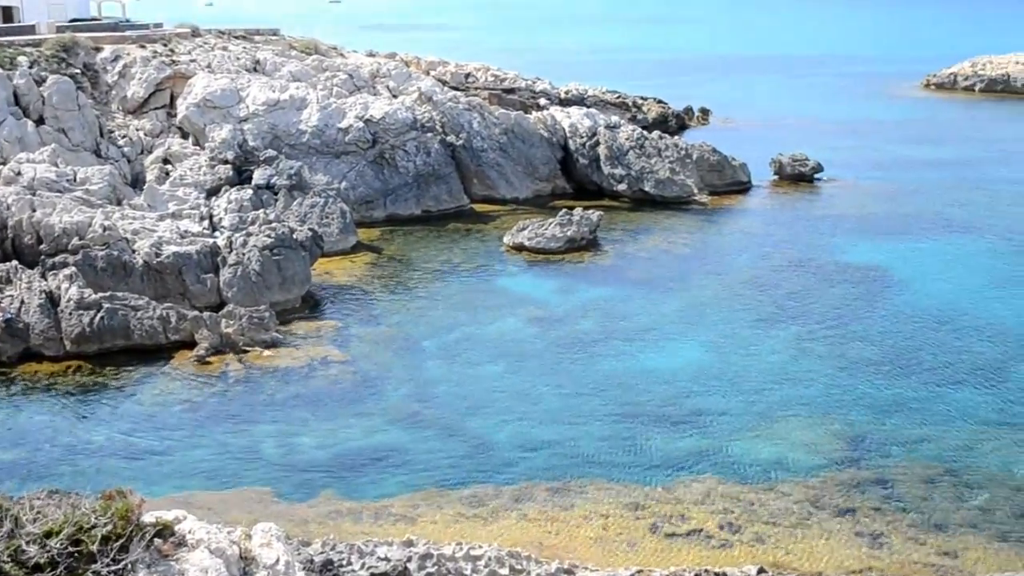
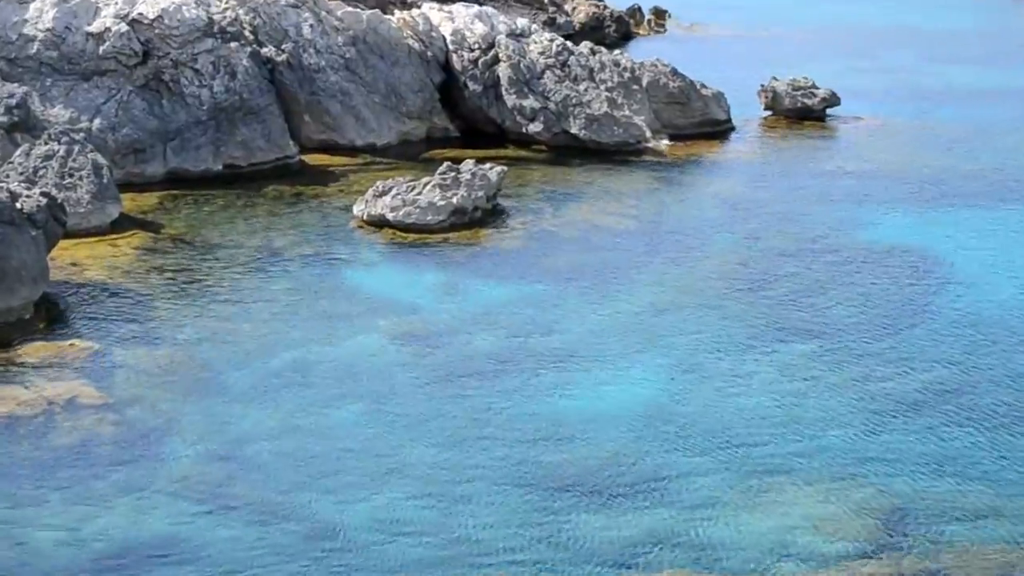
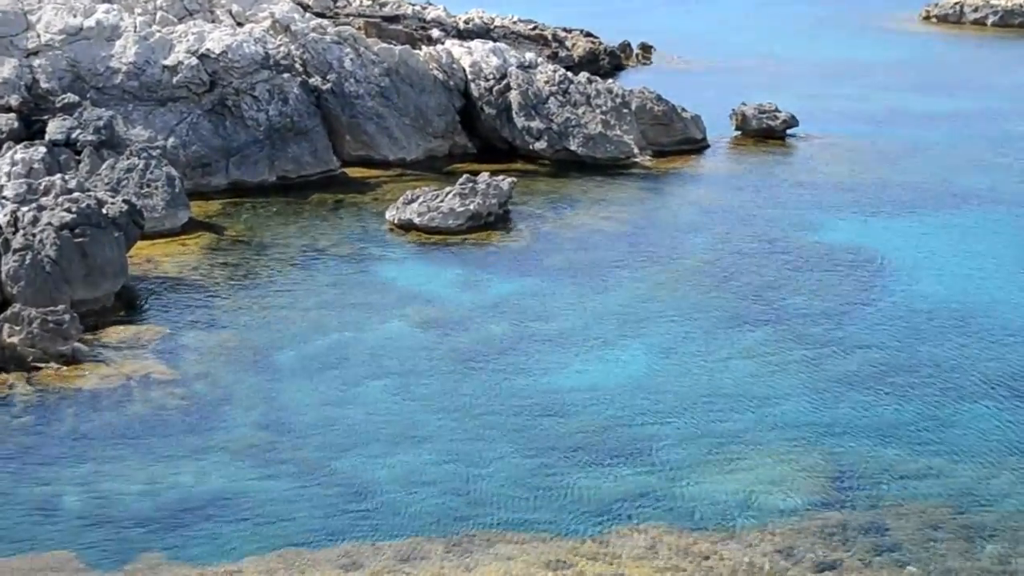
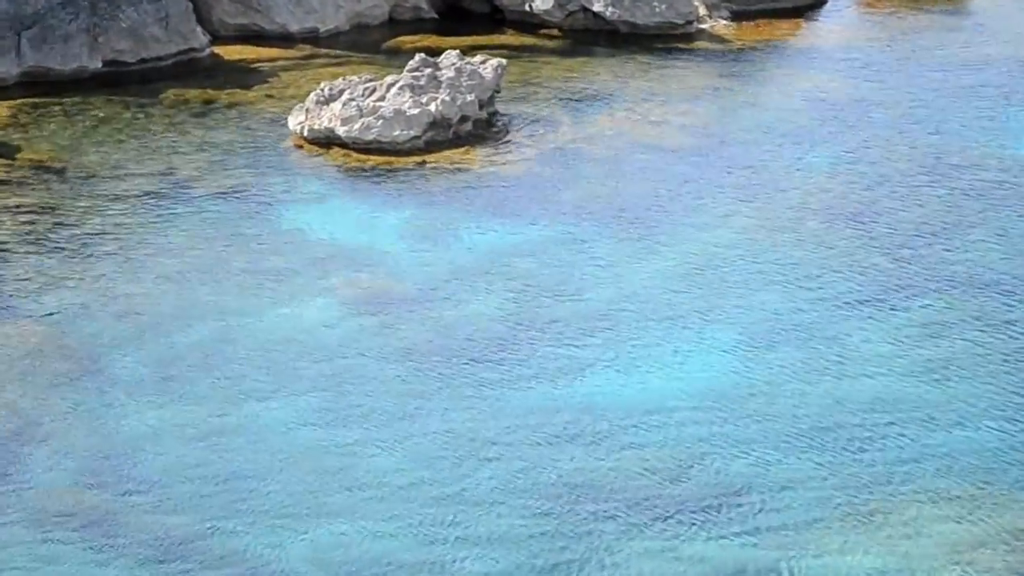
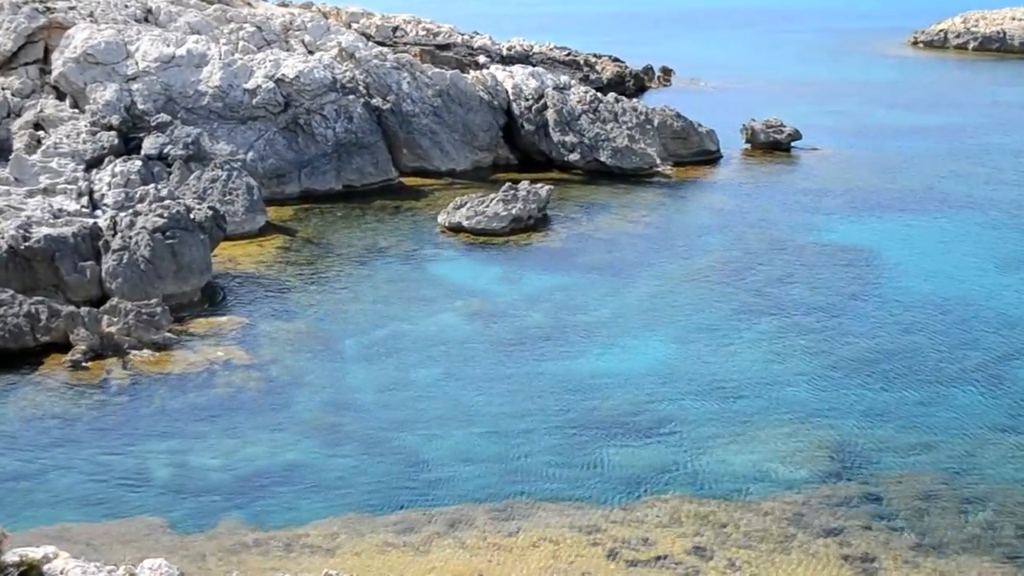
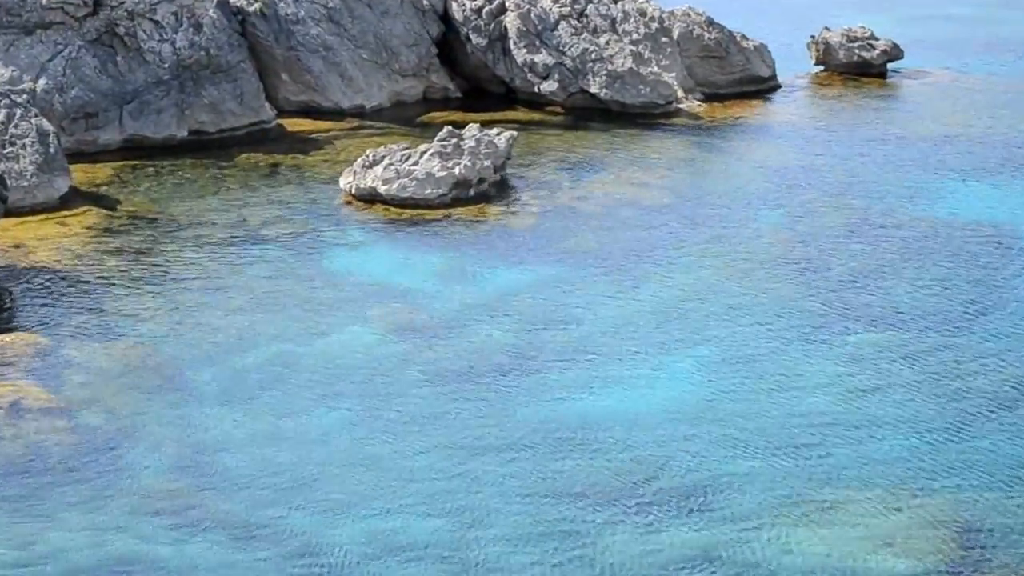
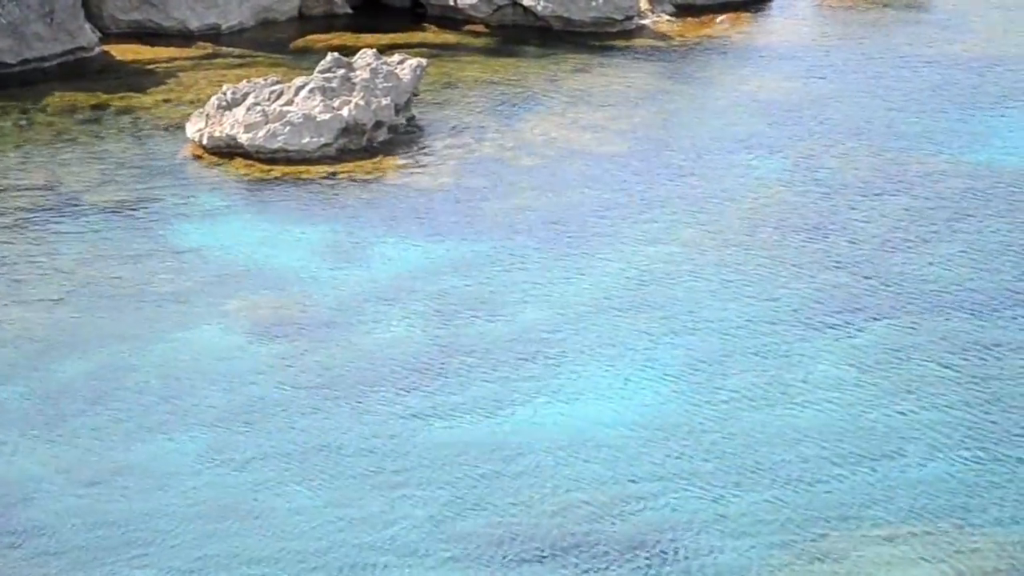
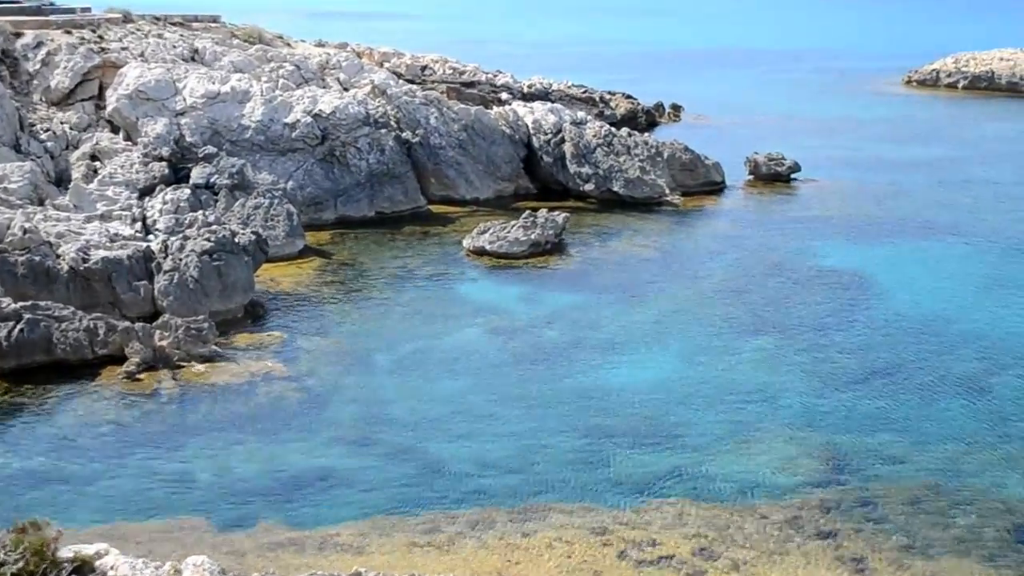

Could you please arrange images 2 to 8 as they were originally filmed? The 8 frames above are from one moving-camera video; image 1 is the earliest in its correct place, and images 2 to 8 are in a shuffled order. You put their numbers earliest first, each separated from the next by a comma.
8, 5, 3, 2, 6, 4, 7
